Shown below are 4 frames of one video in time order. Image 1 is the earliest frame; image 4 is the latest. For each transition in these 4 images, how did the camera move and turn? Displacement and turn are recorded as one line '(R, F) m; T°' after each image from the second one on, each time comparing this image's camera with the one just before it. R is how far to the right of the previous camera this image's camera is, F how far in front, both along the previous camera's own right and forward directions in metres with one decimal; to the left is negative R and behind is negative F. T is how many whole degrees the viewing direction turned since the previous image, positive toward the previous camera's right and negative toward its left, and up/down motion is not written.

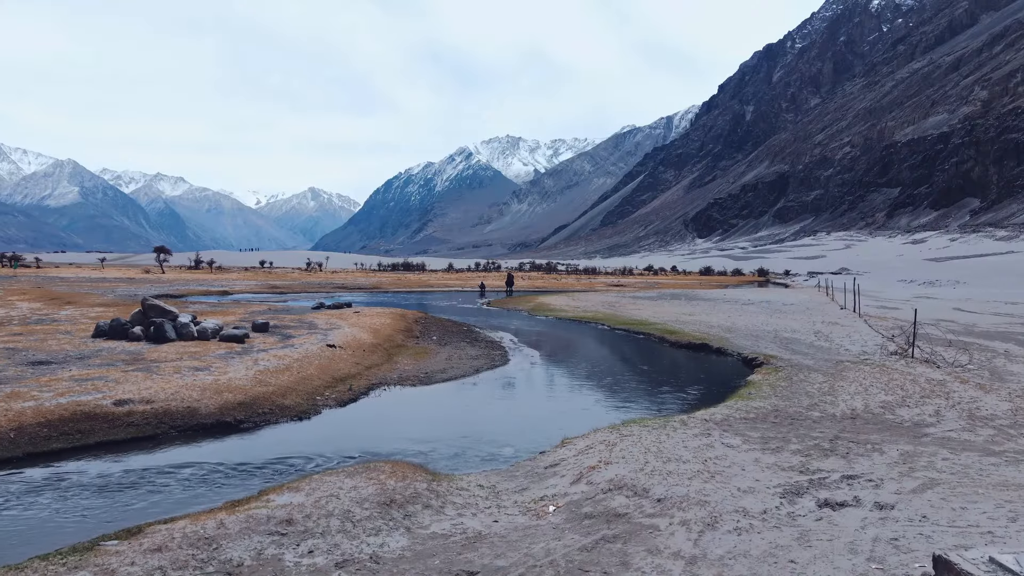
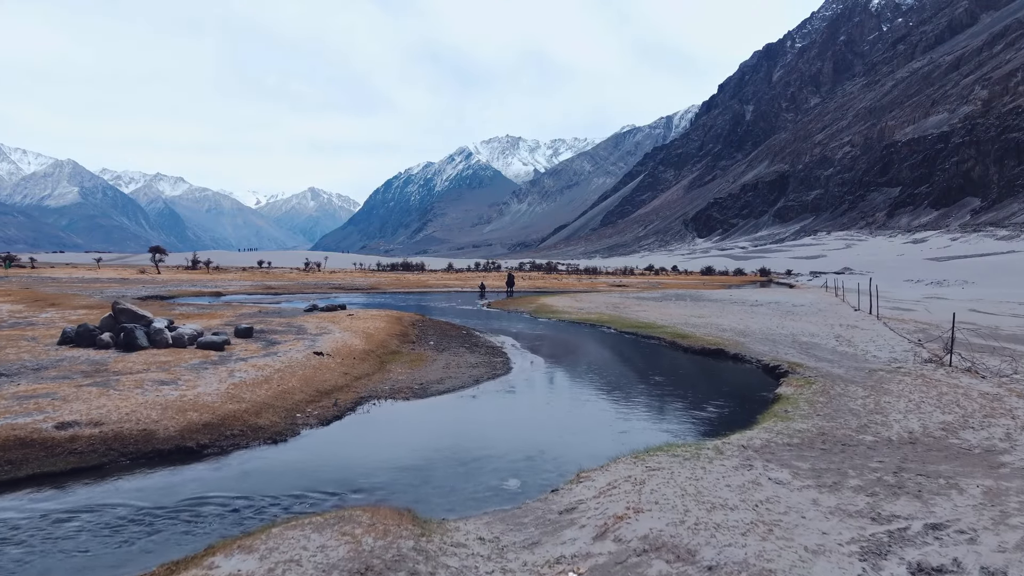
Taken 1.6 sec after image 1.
(-0.1, +2.2) m; 0°
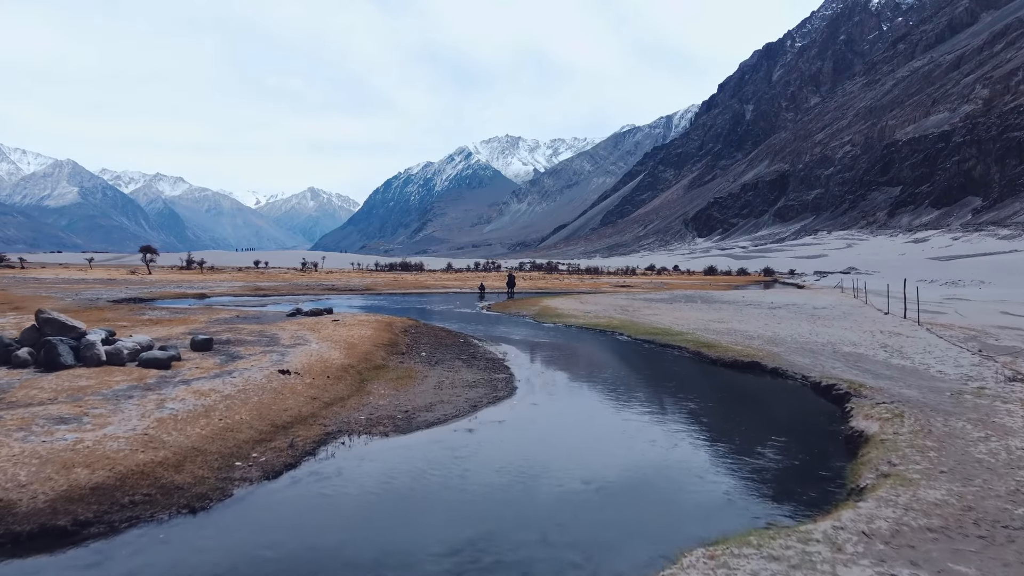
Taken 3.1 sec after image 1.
(-0.2, +4.4) m; 0°
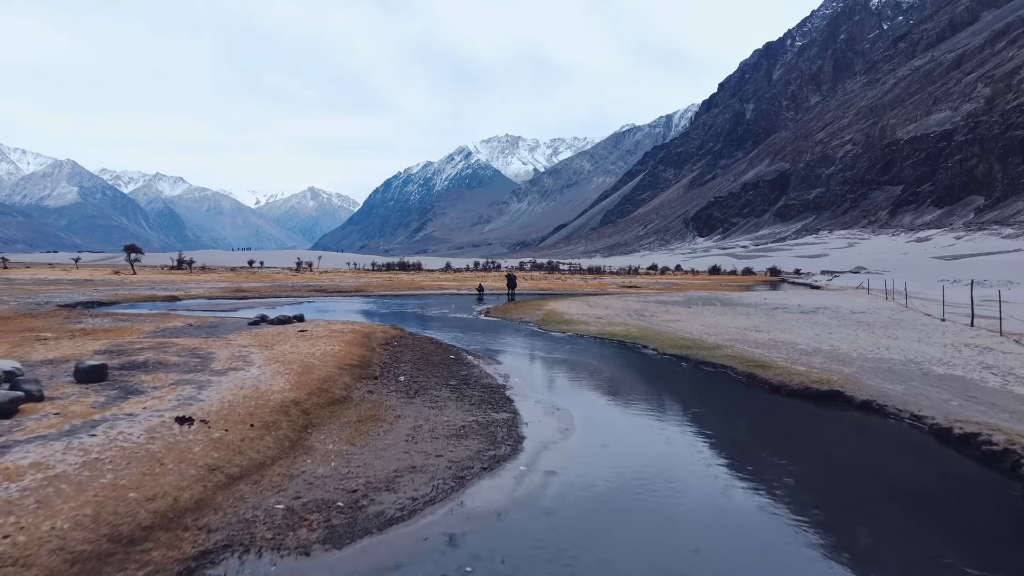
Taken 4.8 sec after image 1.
(-0.1, +6.9) m; 0°
